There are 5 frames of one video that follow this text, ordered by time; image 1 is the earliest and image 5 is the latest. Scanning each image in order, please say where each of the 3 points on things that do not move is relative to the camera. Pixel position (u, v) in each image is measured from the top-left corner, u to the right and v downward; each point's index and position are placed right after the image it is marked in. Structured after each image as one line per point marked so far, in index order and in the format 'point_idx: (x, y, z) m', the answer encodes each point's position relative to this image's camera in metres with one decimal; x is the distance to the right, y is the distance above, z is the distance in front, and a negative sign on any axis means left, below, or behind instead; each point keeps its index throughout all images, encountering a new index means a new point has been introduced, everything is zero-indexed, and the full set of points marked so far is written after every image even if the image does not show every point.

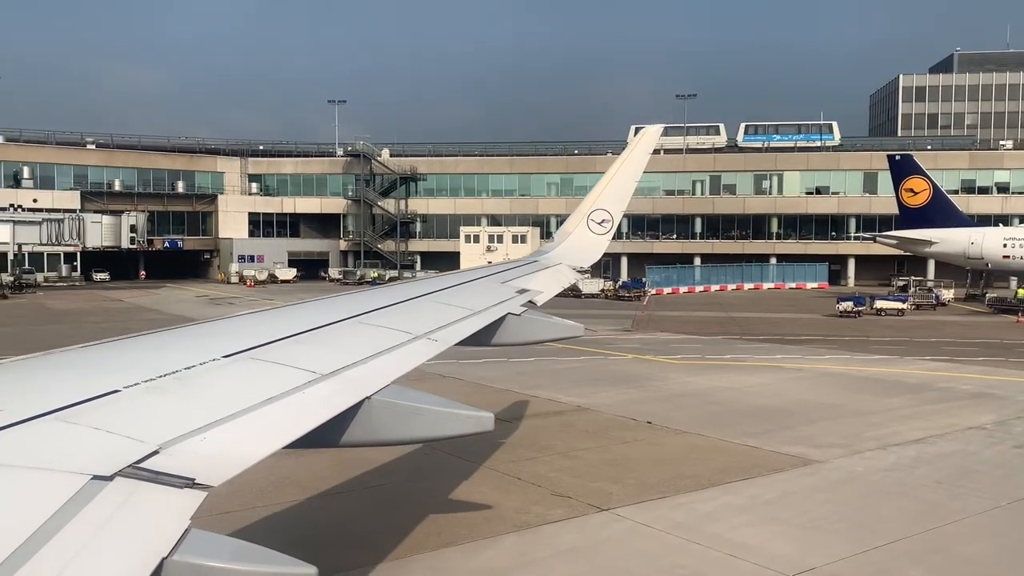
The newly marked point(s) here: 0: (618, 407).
0: (+2.2, -2.5, +18.4) m
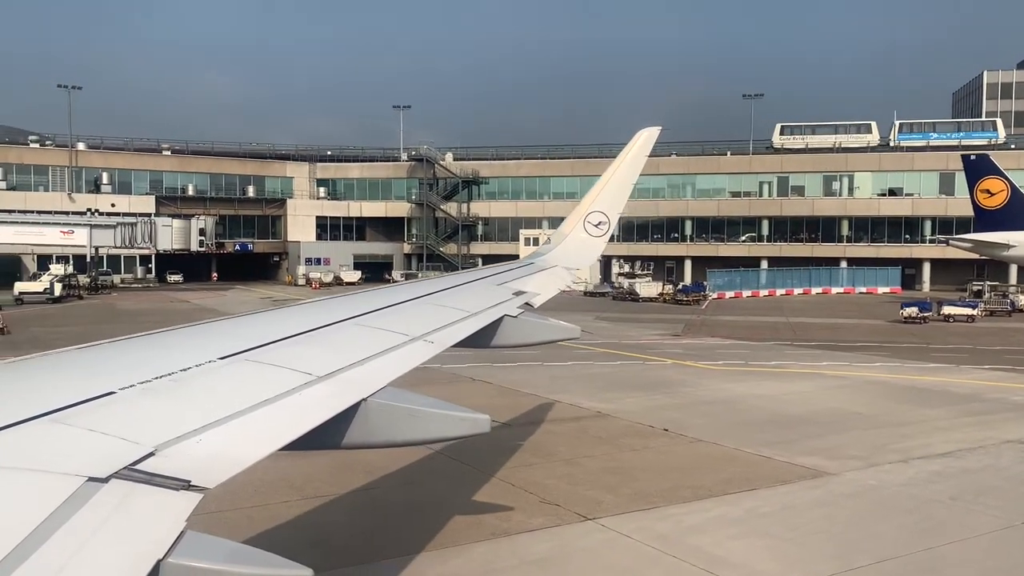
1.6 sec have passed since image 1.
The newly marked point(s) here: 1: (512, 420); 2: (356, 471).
0: (+2.6, -2.5, +18.0) m
1: (-0.1, -2.5, +16.8) m
2: (-2.4, -2.7, +13.3) m
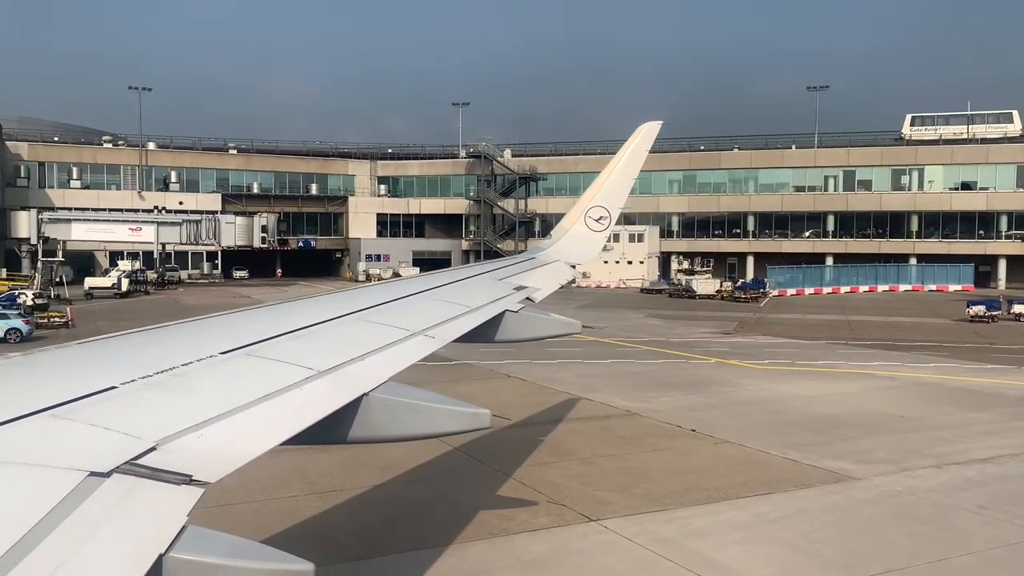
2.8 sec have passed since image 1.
0: (+3.1, -2.5, +17.7) m
1: (+0.4, -2.5, +16.6) m
2: (-2.2, -2.7, +13.3) m
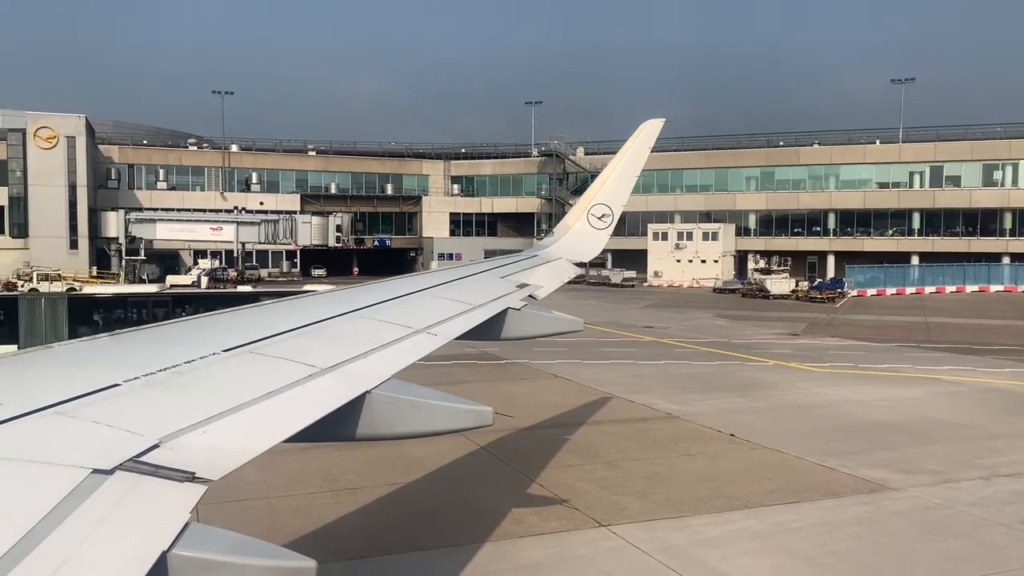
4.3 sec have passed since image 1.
0: (+3.9, -2.5, +17.2) m
1: (+1.0, -2.4, +16.4) m
2: (-1.9, -2.7, +13.3) m
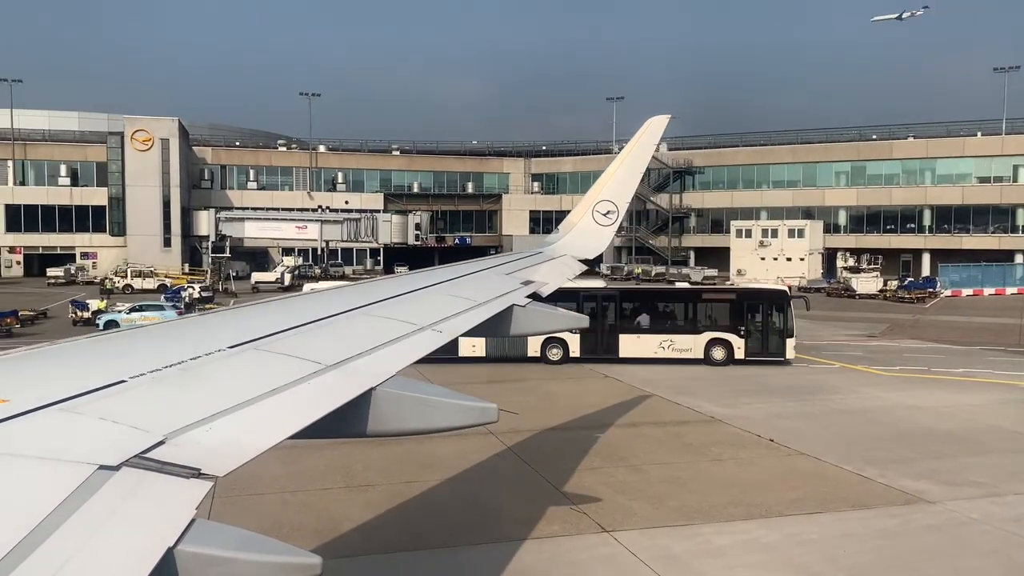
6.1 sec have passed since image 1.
0: (+4.6, -2.5, +16.6) m
1: (+1.7, -2.4, +16.1) m
2: (-1.5, -2.6, +13.3) m
